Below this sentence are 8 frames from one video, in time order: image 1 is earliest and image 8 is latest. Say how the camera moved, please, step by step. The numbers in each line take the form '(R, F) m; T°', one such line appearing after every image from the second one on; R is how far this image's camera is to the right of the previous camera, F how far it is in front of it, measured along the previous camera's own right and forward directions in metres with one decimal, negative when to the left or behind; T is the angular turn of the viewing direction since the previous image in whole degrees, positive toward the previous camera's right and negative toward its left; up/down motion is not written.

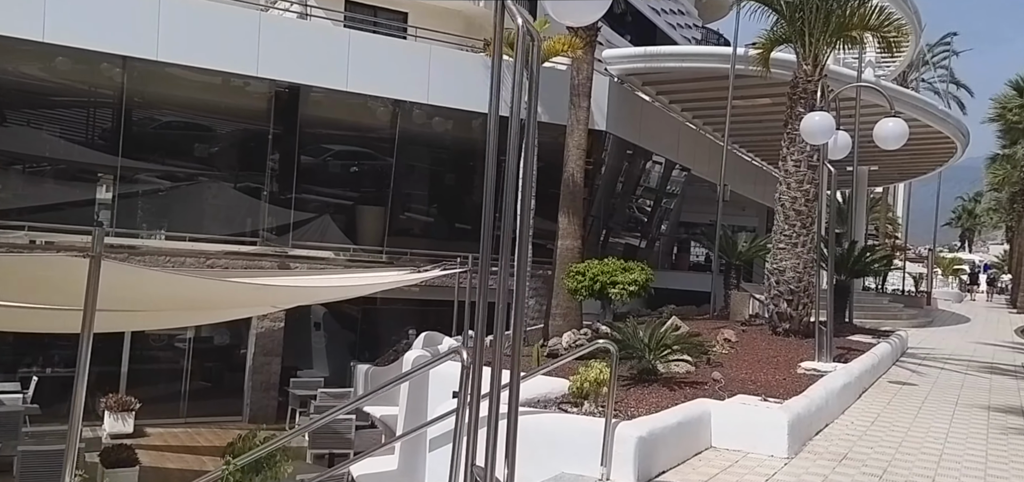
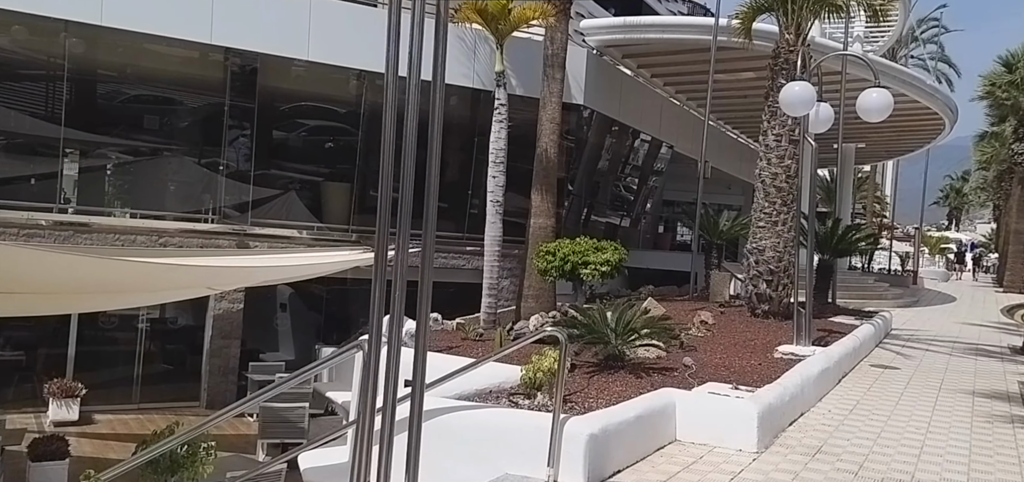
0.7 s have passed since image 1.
(+0.4, +0.6) m; +1°
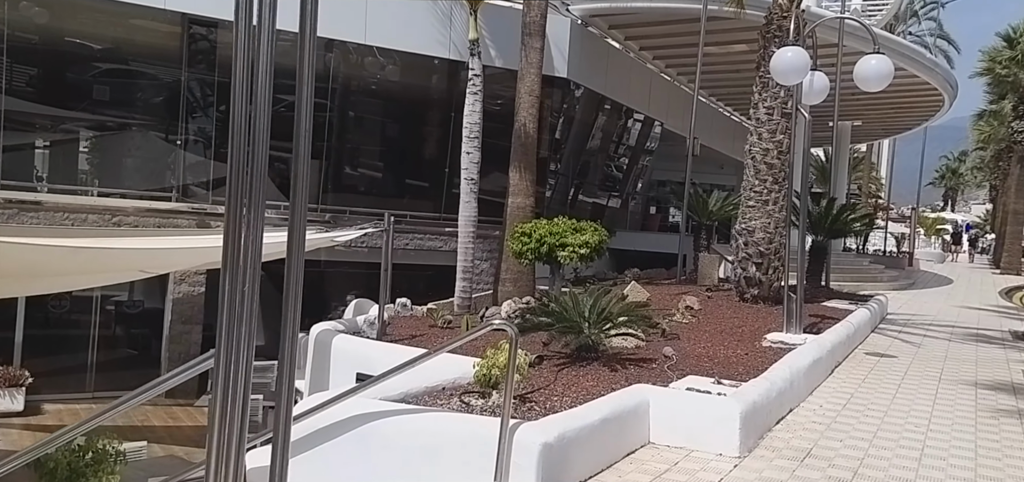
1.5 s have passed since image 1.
(+0.3, +0.8) m; 0°
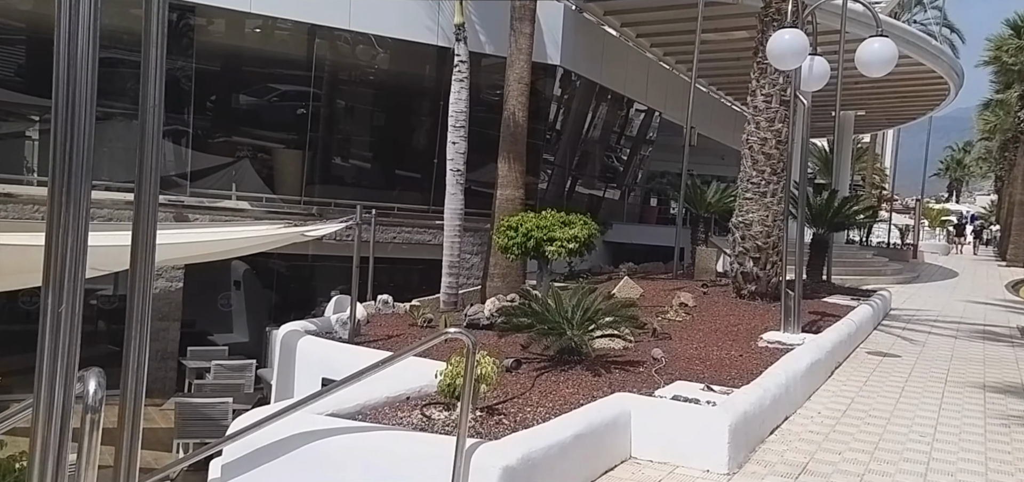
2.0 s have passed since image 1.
(+0.2, +0.5) m; 0°
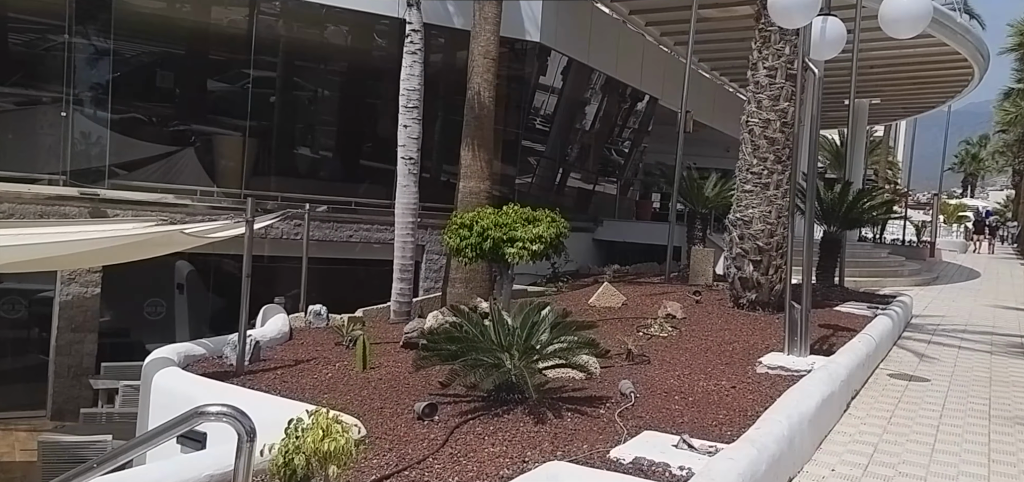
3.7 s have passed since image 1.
(+0.6, +1.8) m; -1°
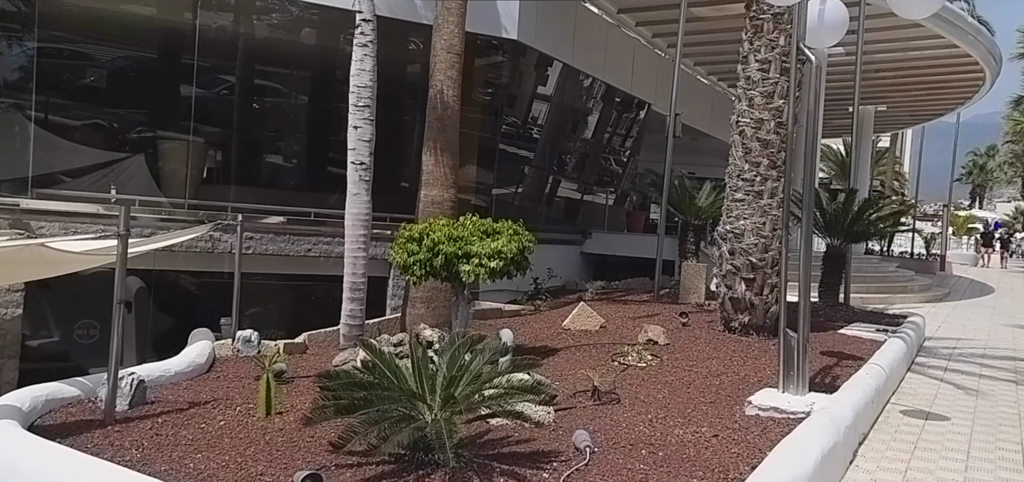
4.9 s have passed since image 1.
(+0.5, +1.2) m; 0°
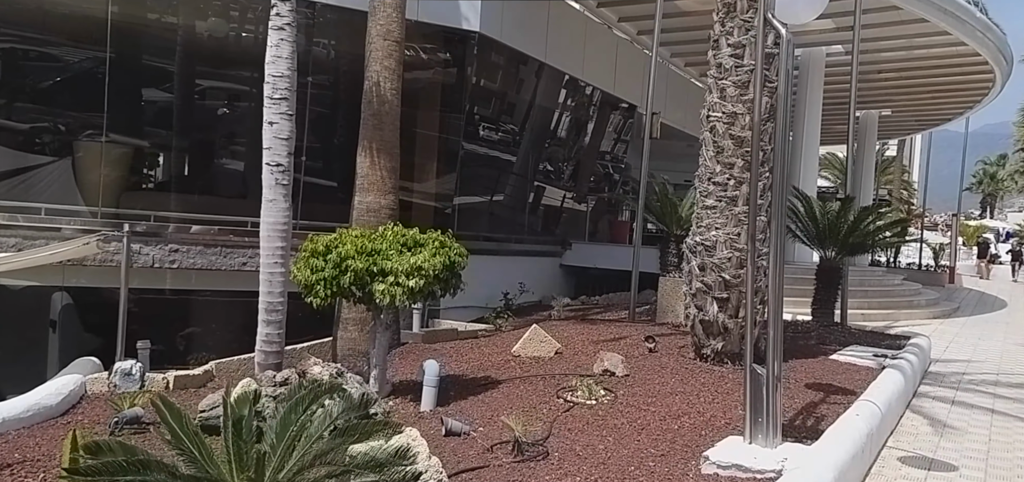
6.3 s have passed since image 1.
(+0.7, +1.3) m; -1°
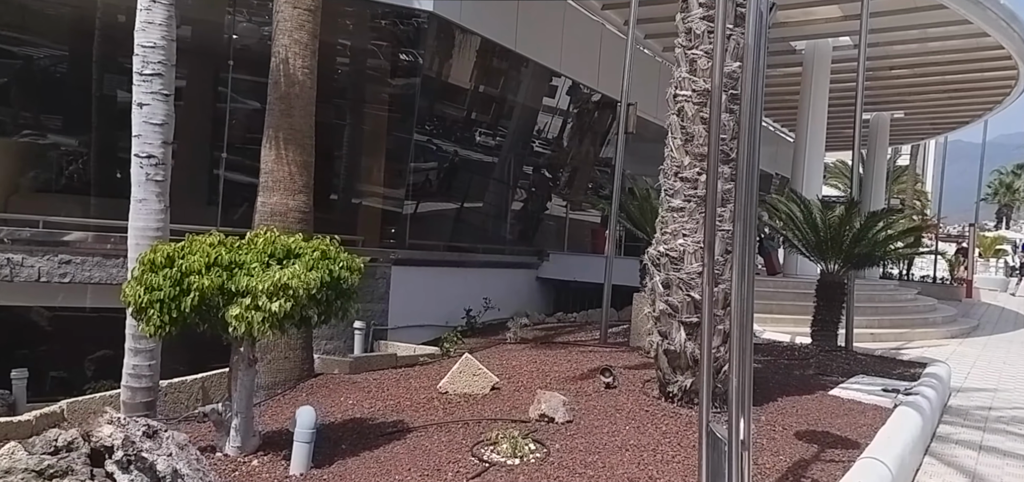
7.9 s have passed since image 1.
(+0.7, +1.6) m; -1°
